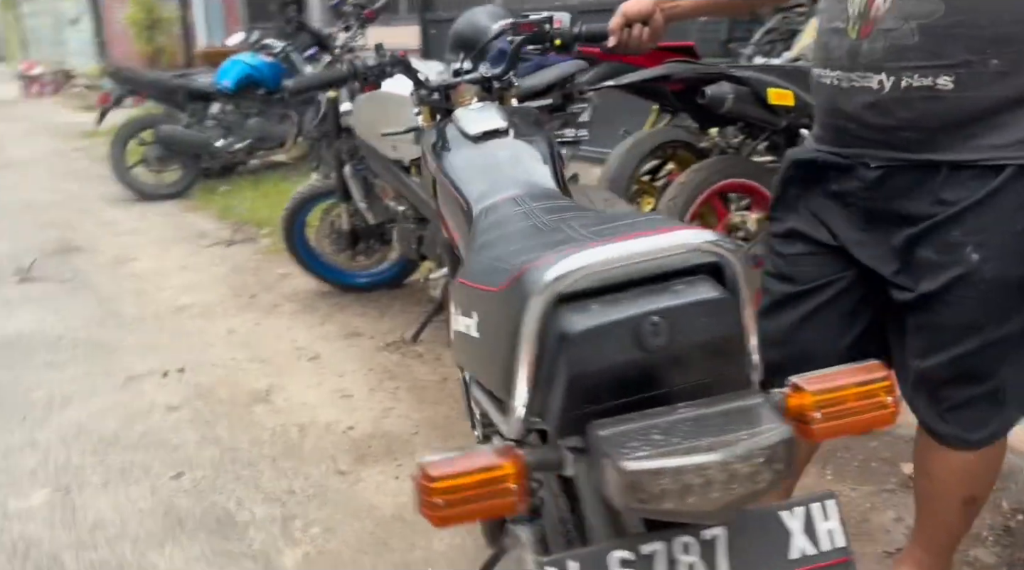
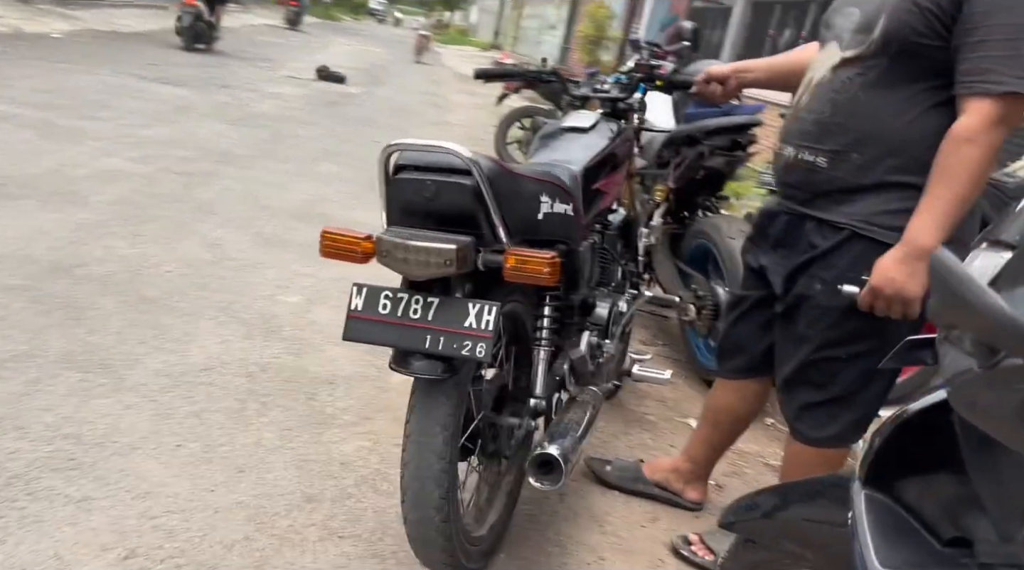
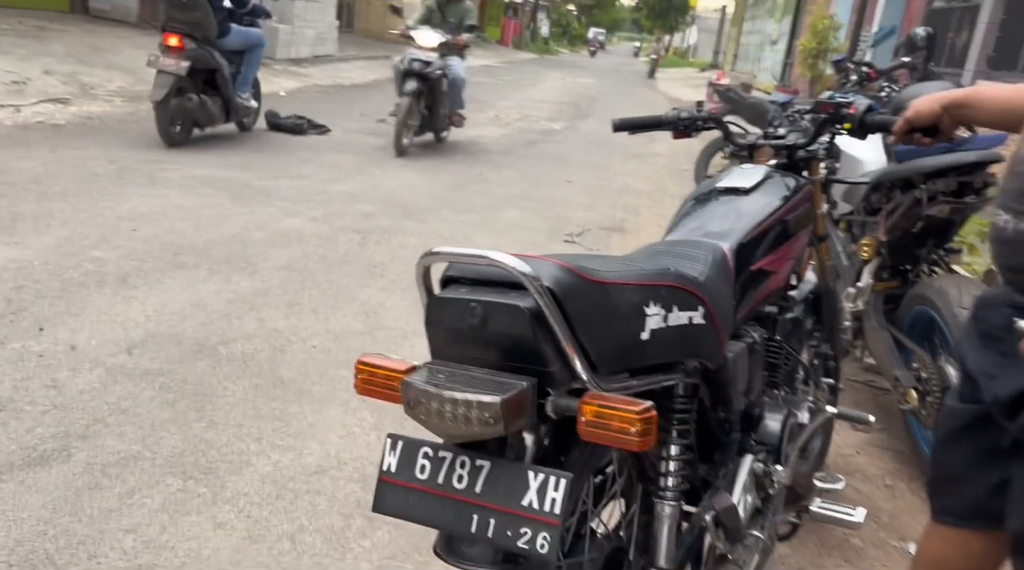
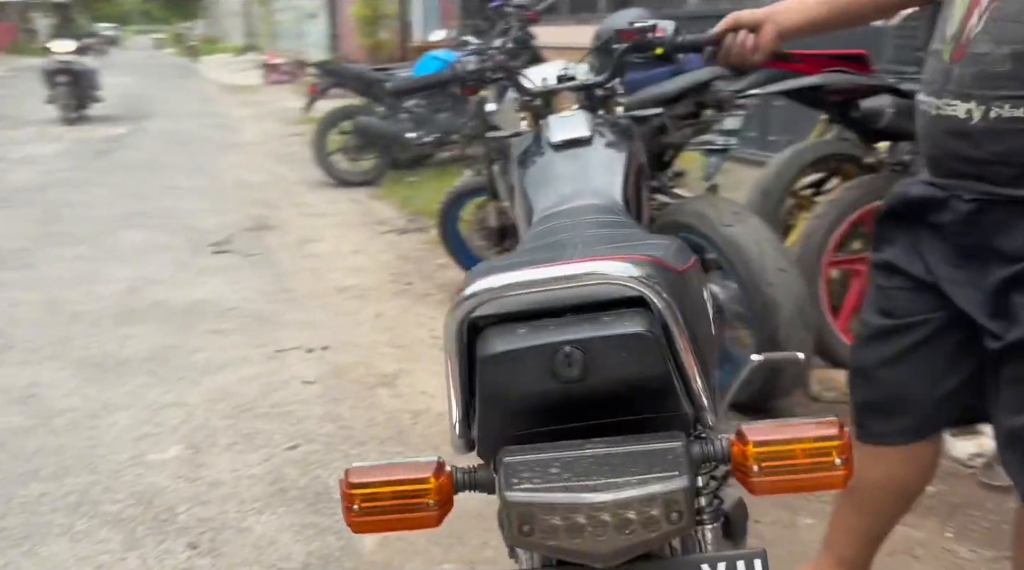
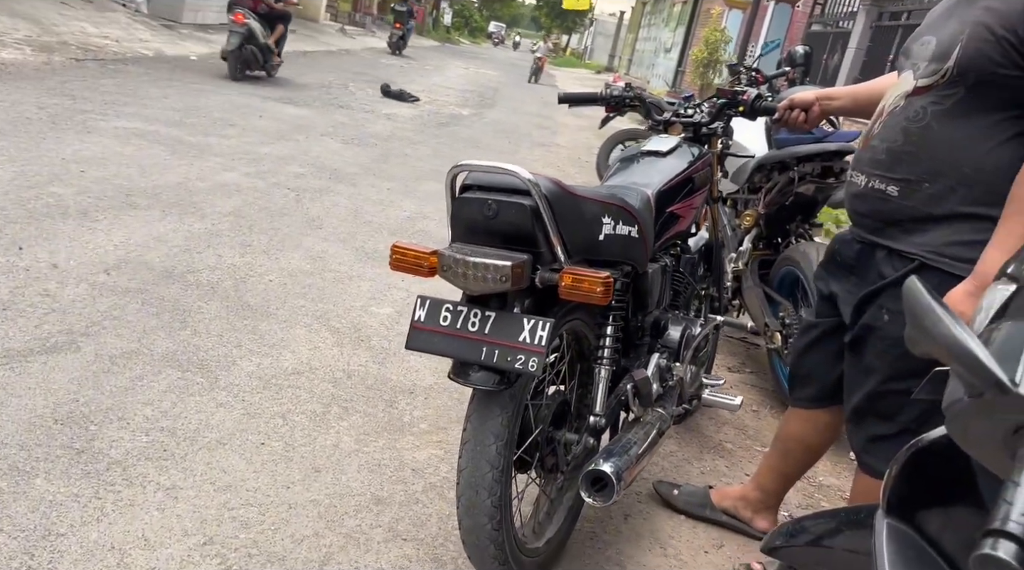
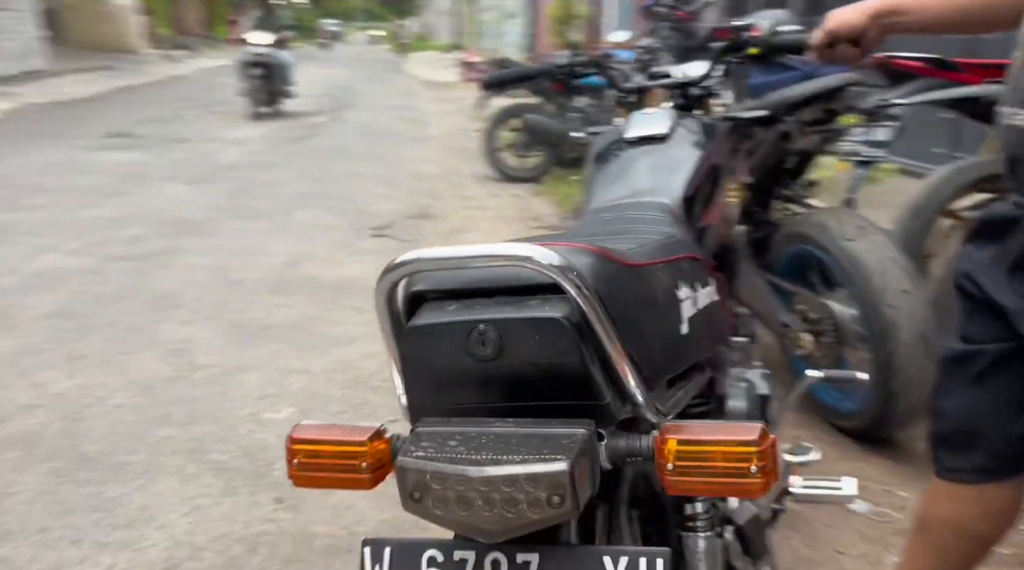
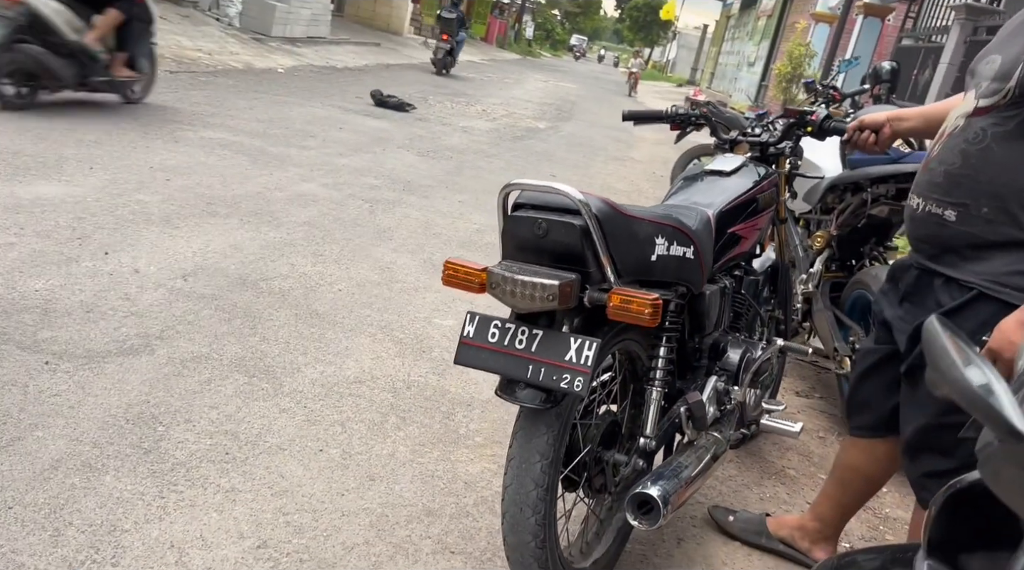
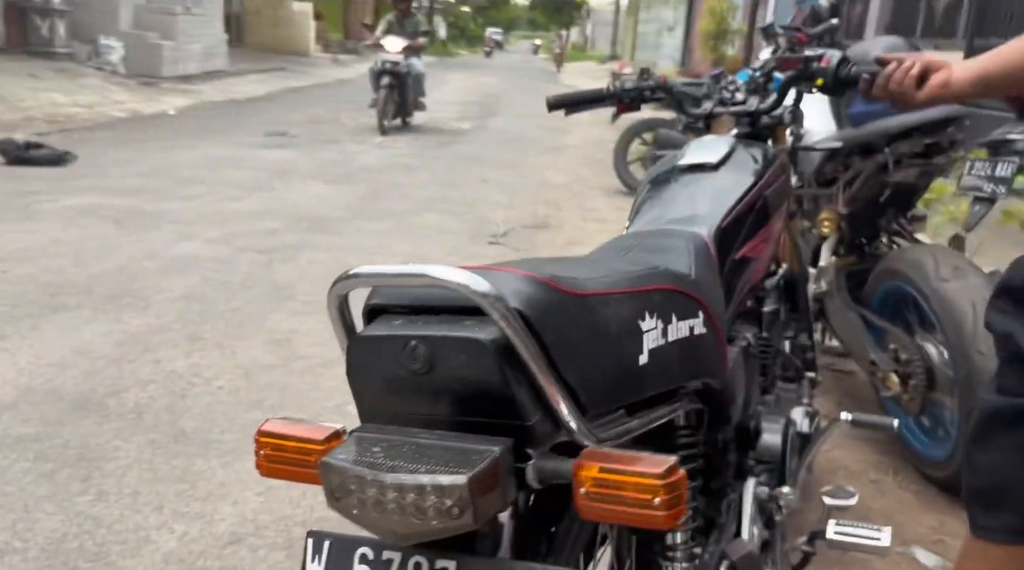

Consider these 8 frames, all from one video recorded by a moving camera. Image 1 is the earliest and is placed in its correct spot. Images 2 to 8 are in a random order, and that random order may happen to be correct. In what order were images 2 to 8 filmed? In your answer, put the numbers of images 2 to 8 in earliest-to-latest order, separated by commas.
4, 6, 8, 3, 7, 5, 2
